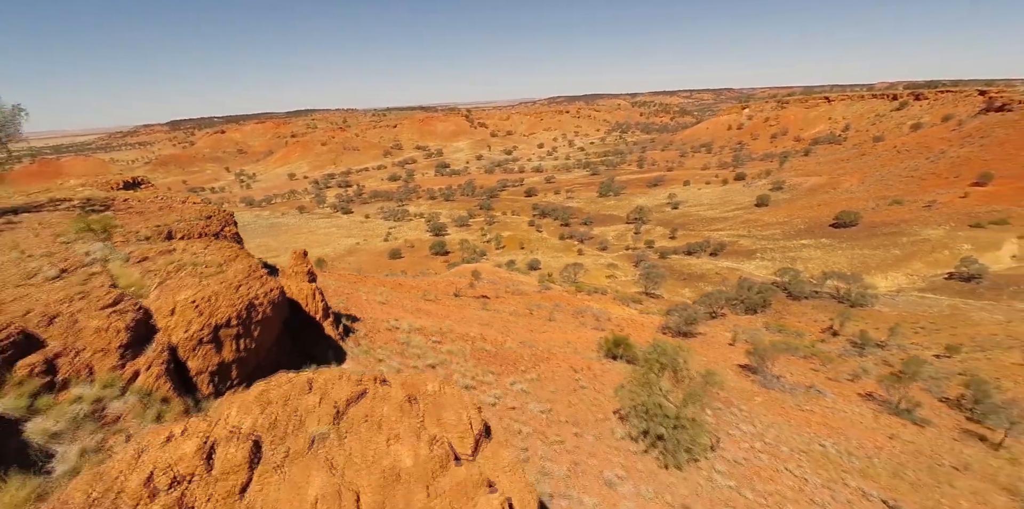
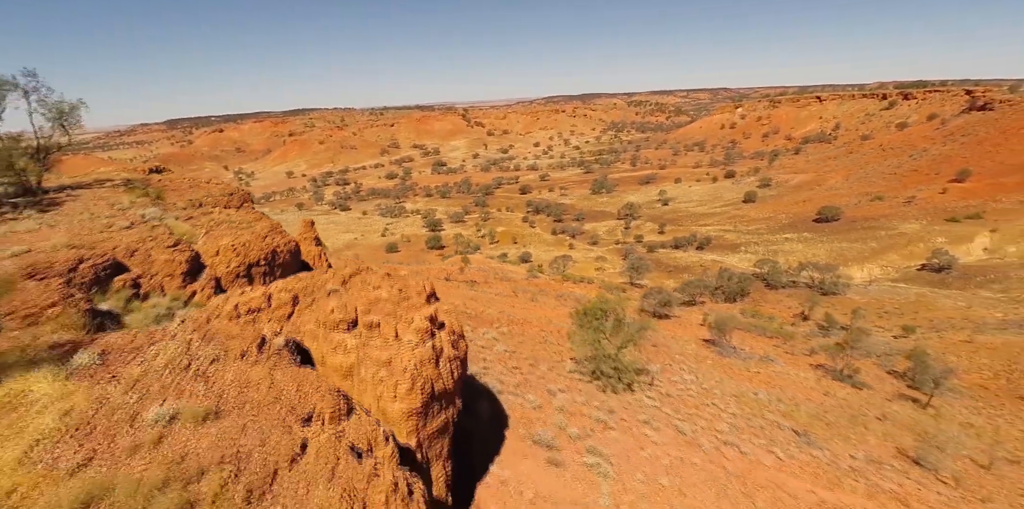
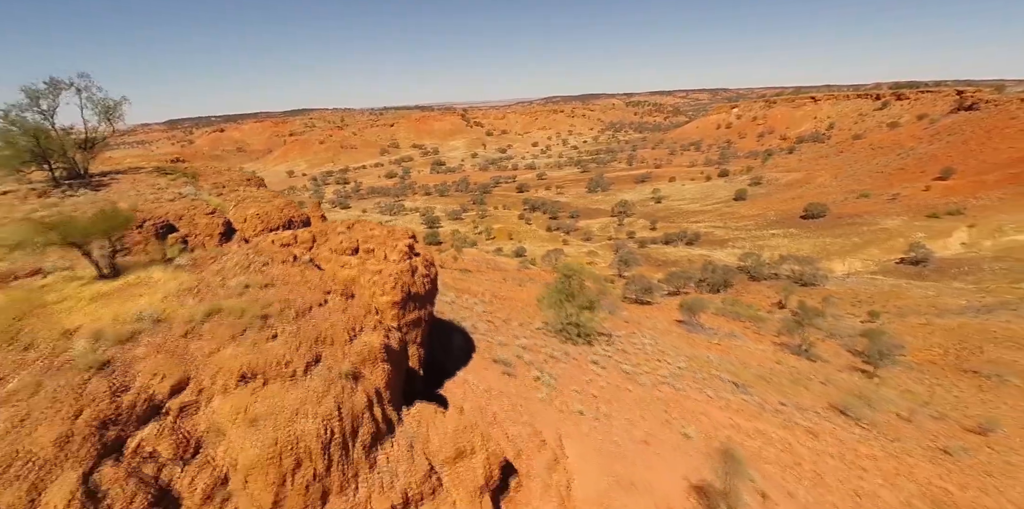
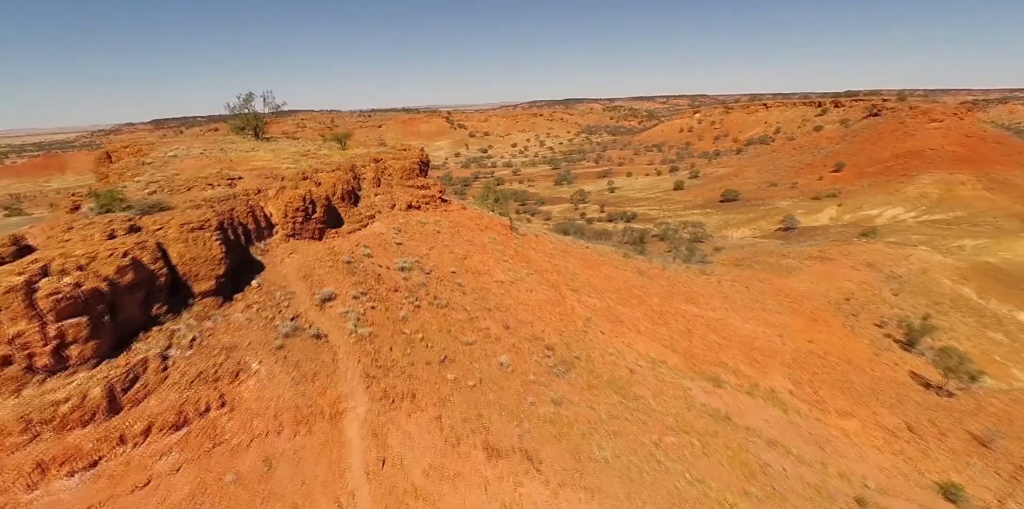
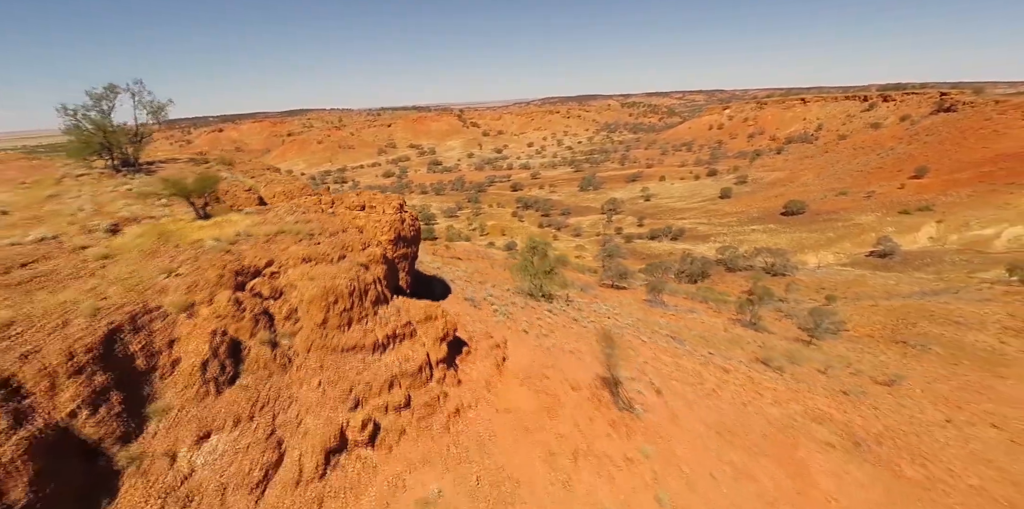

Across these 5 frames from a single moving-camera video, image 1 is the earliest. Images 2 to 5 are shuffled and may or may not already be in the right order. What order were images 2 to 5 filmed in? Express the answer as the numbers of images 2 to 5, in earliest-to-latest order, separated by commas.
2, 3, 5, 4
